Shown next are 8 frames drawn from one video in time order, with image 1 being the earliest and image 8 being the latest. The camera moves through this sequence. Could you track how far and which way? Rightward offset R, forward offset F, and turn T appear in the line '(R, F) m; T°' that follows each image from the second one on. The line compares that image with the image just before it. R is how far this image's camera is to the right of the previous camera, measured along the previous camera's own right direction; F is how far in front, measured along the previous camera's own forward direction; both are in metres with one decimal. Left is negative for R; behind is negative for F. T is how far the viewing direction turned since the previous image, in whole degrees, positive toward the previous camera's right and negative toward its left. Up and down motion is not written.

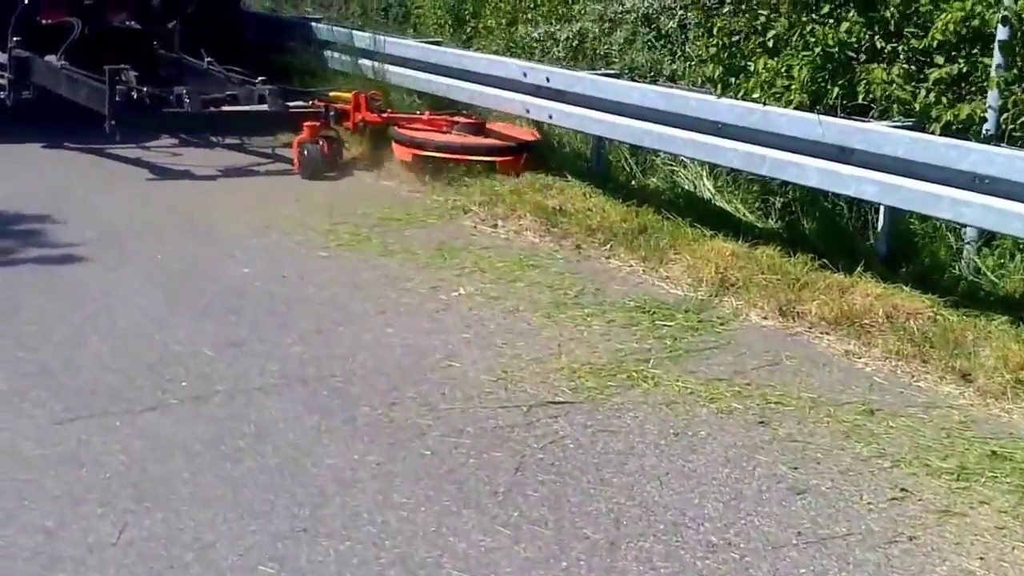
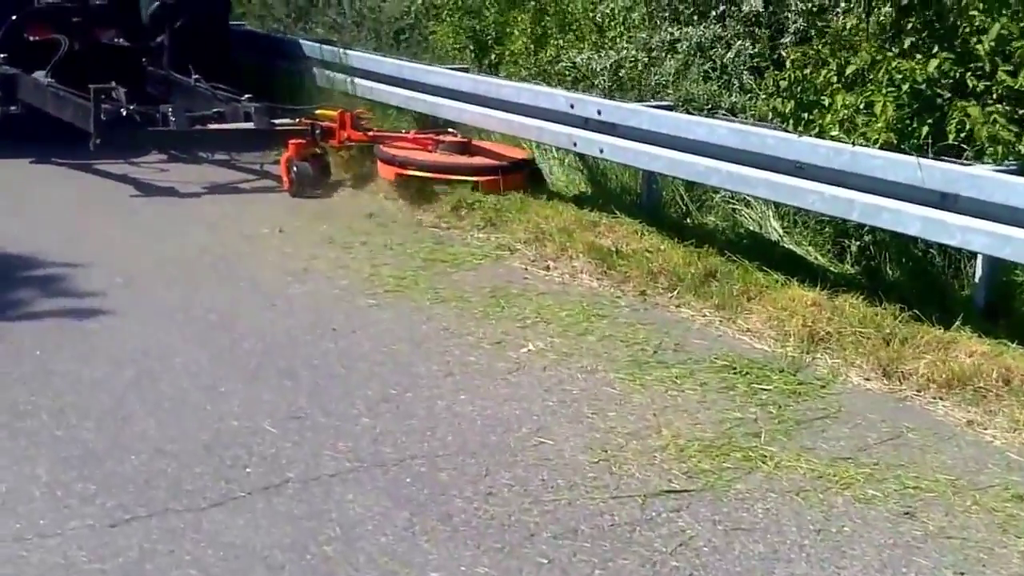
(-0.5, +0.7) m; +1°
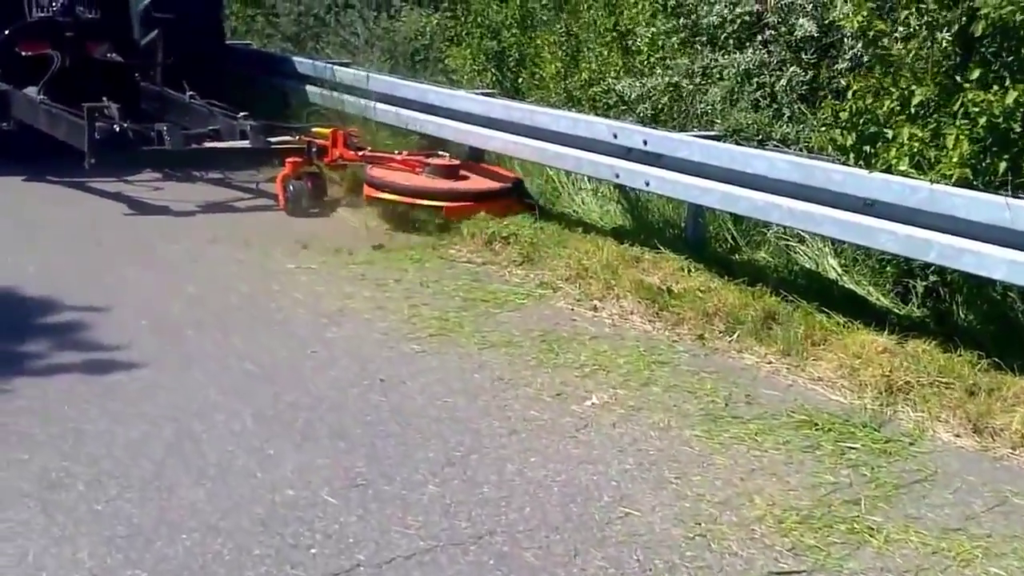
(-0.3, +0.4) m; +1°
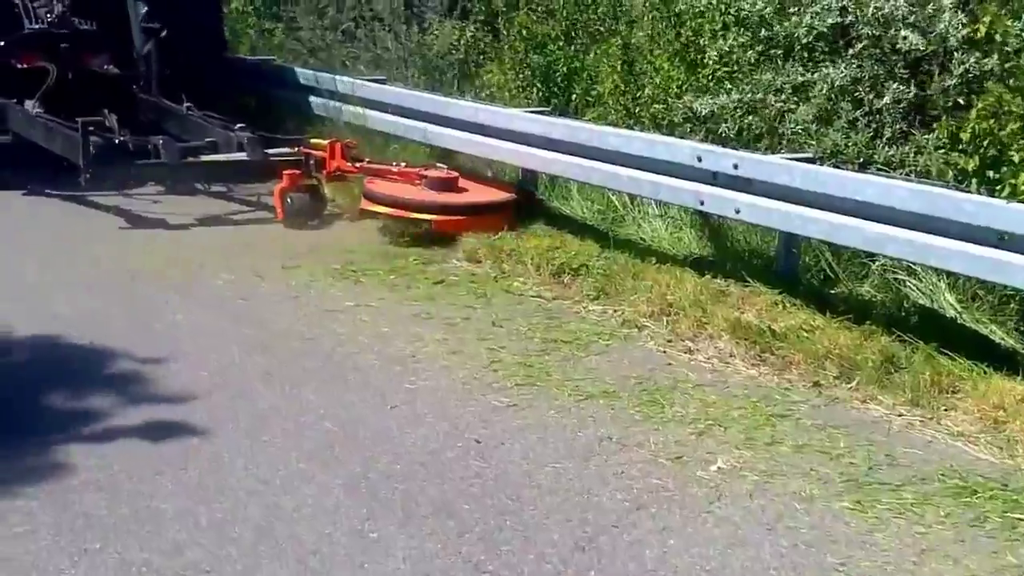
(-0.4, +0.7) m; +1°
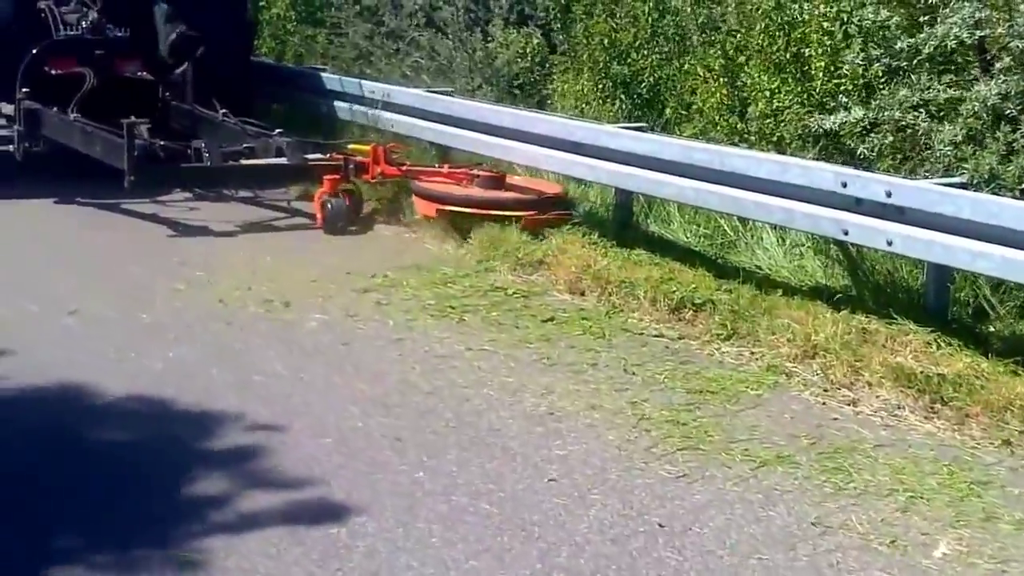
(-0.6, +0.7) m; +1°
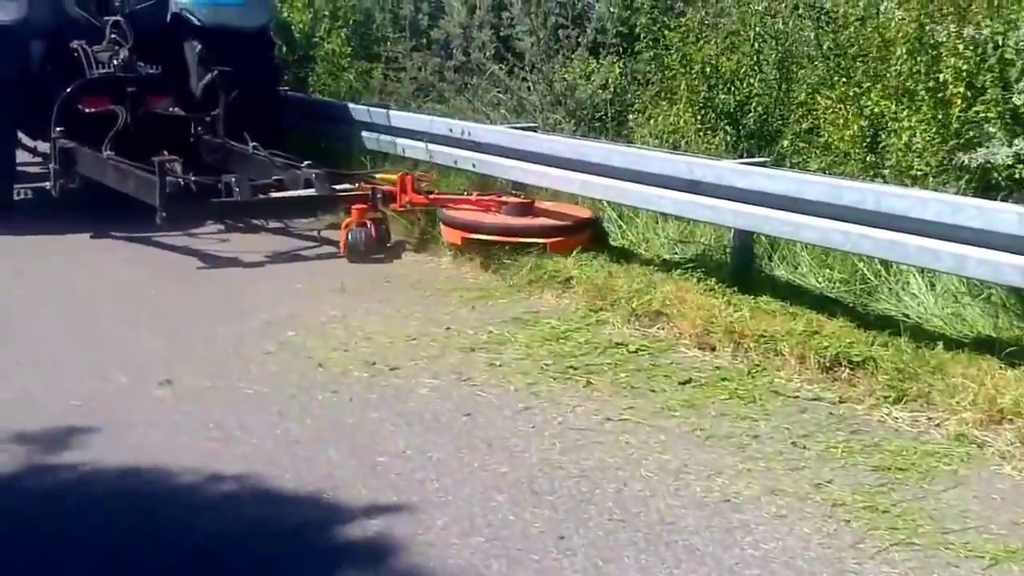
(-0.5, +0.7) m; -1°
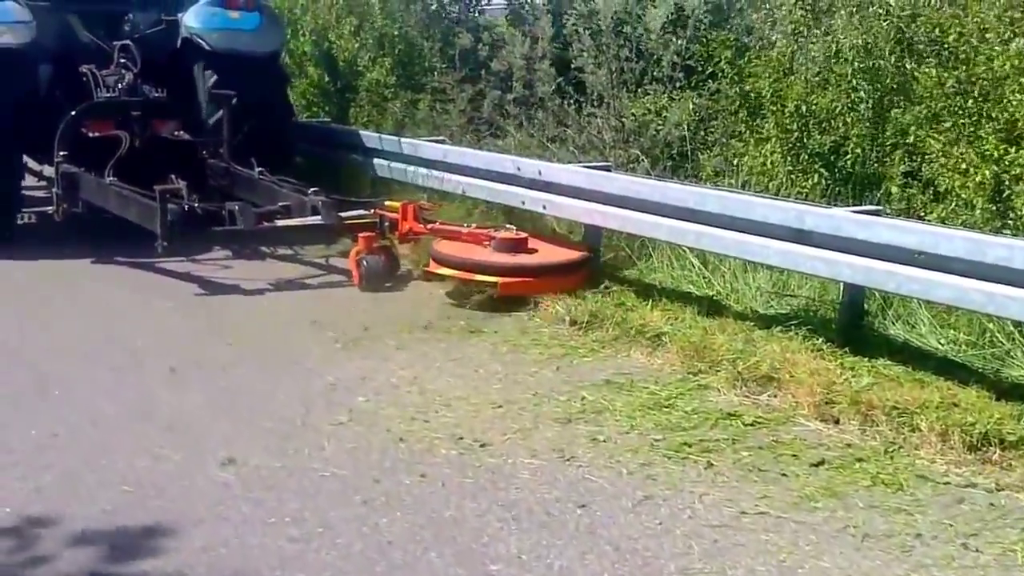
(-0.3, +0.7) m; 0°
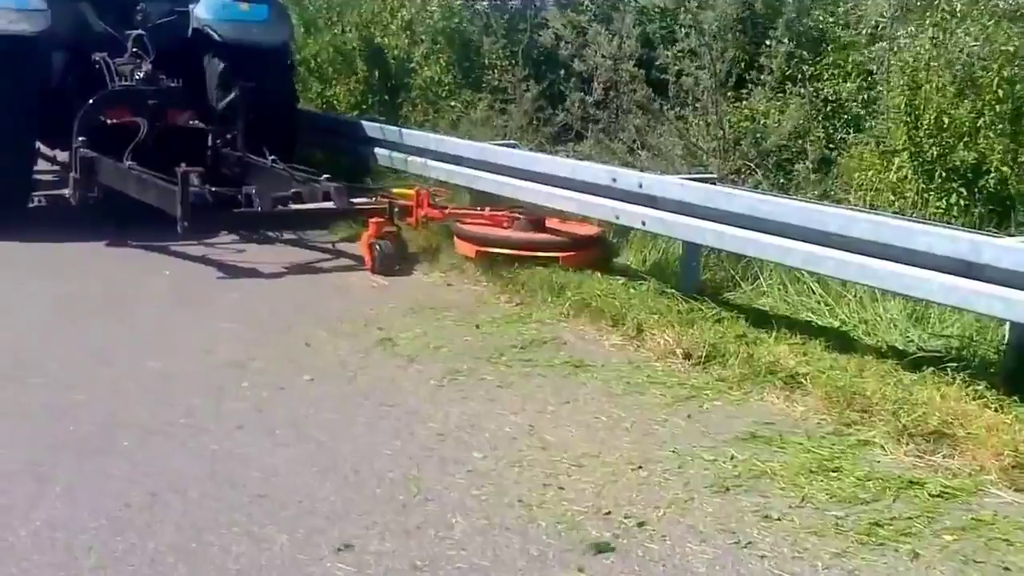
(-0.5, +0.8) m; 0°
